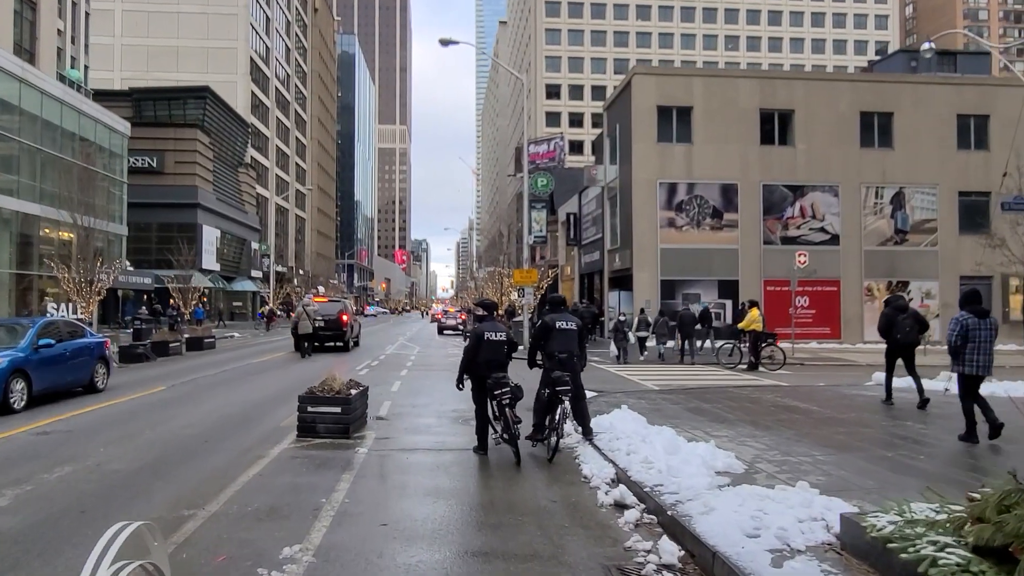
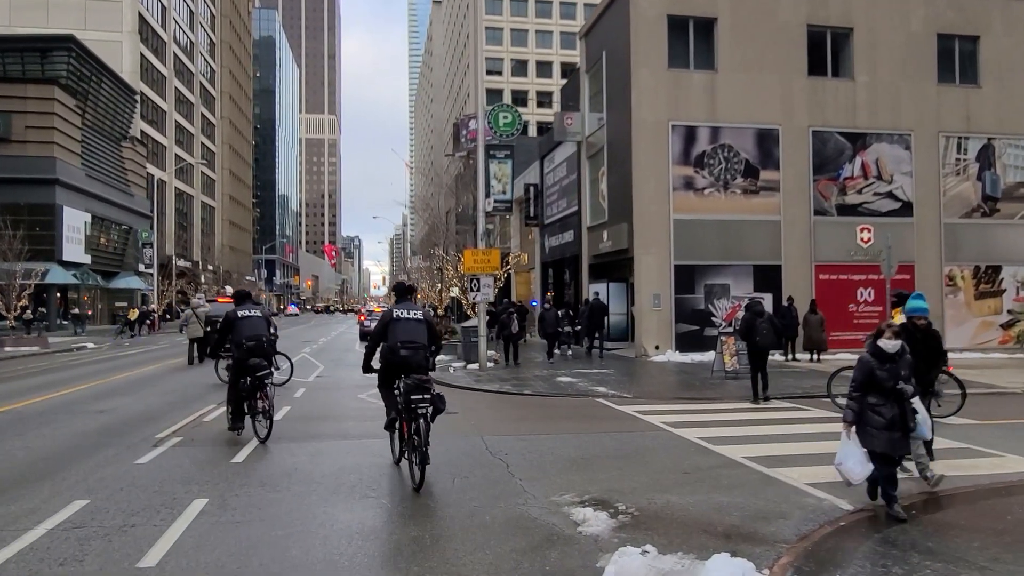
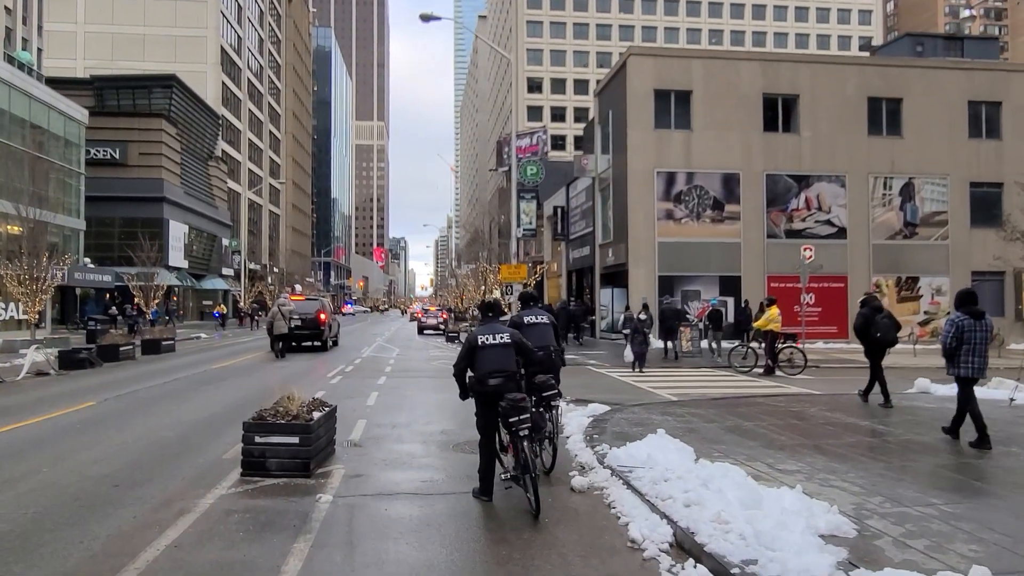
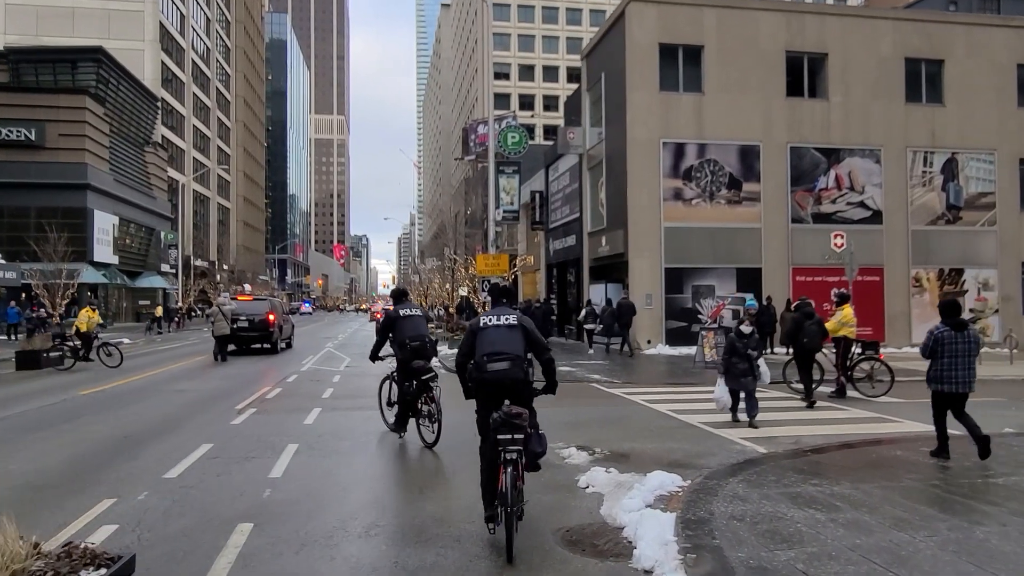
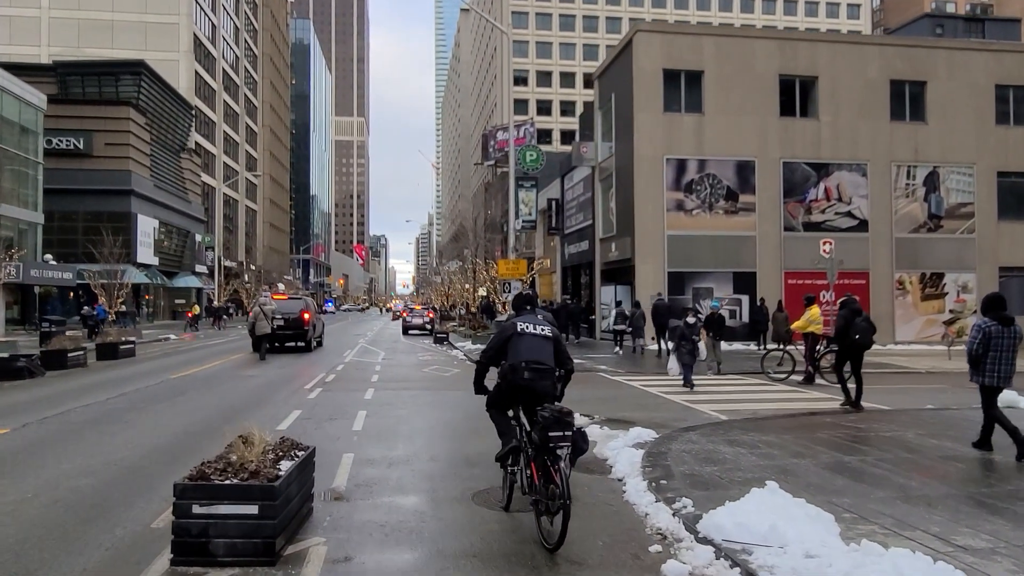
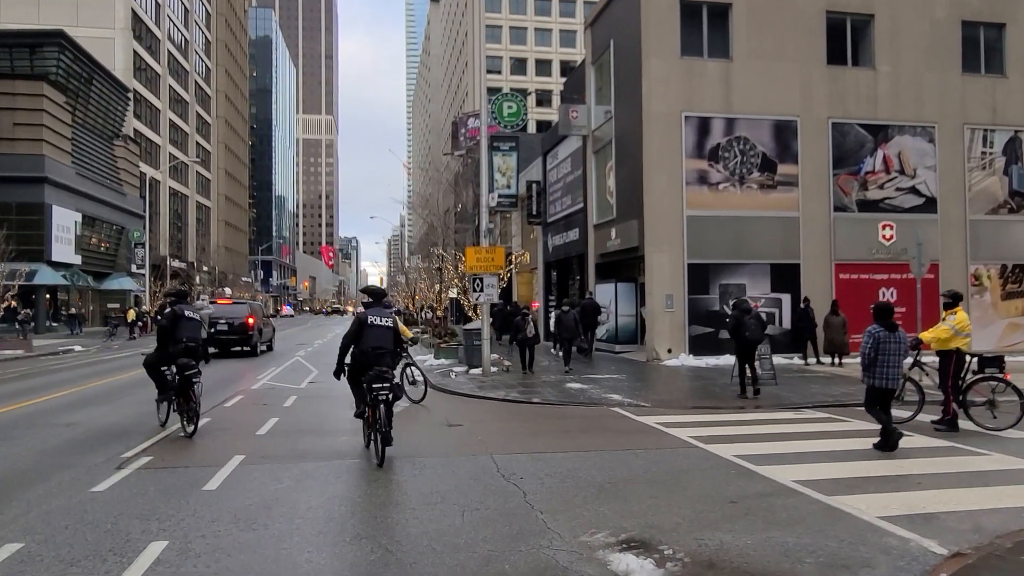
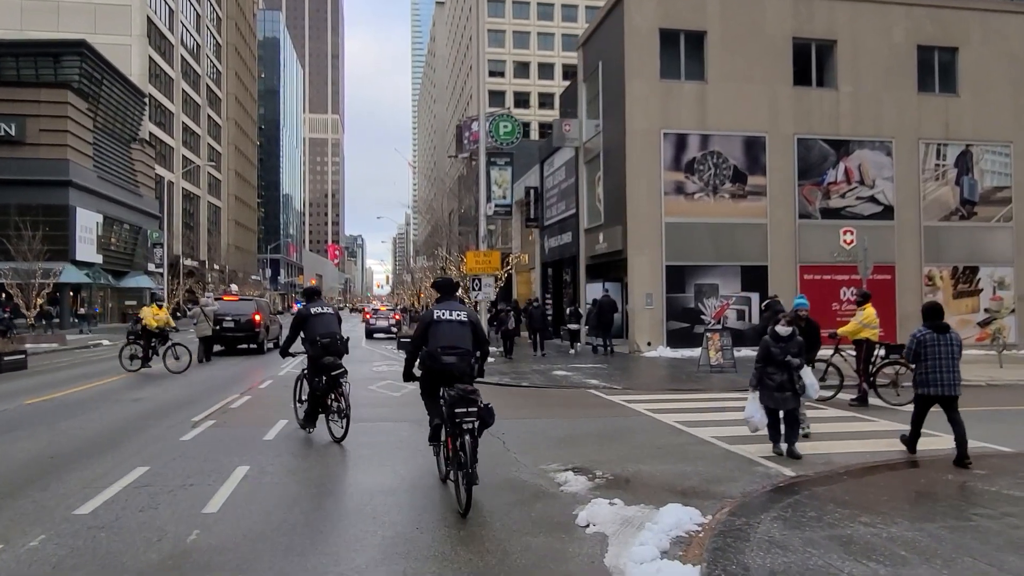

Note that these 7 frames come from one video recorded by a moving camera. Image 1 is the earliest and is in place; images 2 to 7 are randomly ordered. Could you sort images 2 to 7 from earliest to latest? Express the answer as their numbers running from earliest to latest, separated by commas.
3, 5, 4, 7, 2, 6
